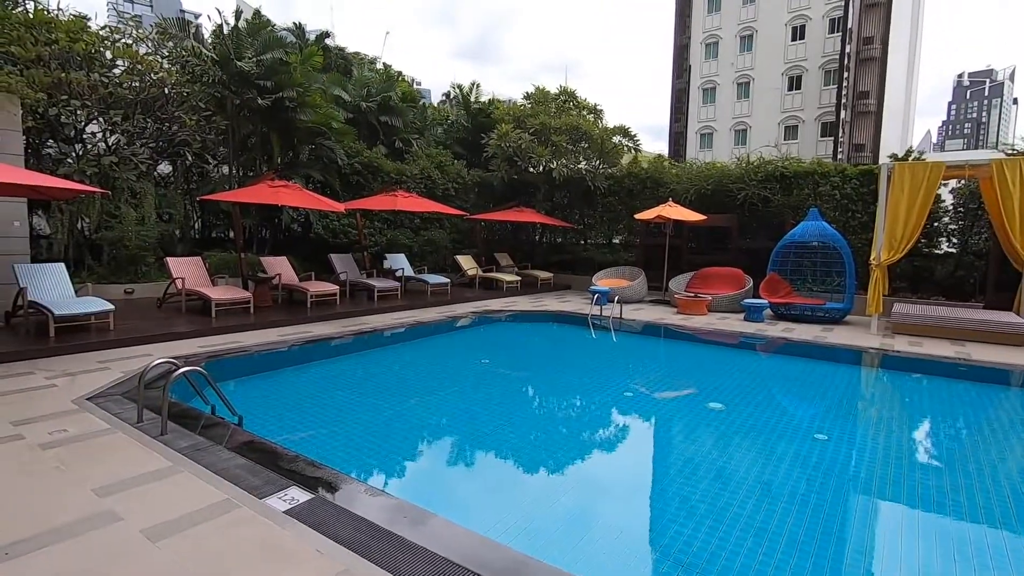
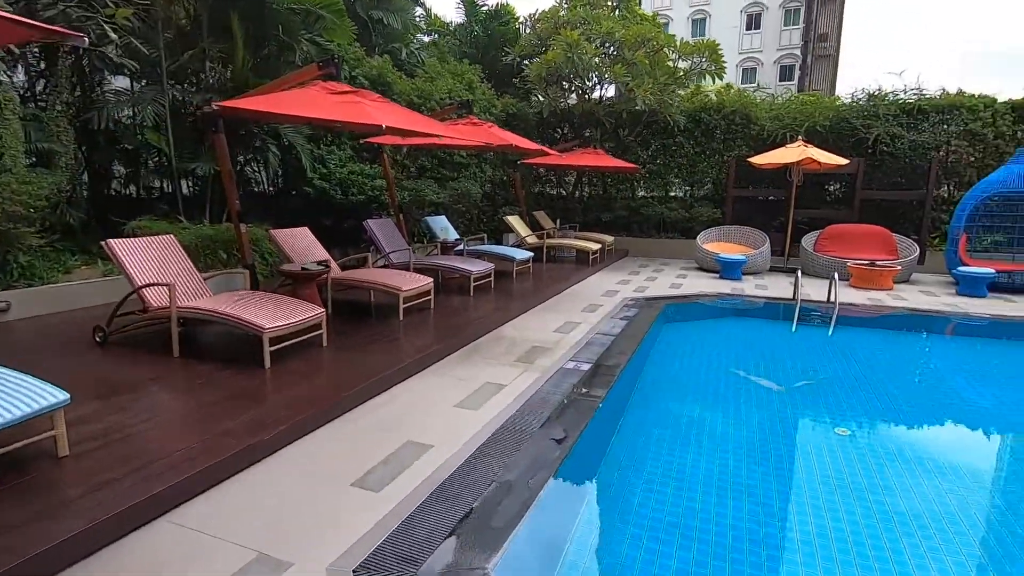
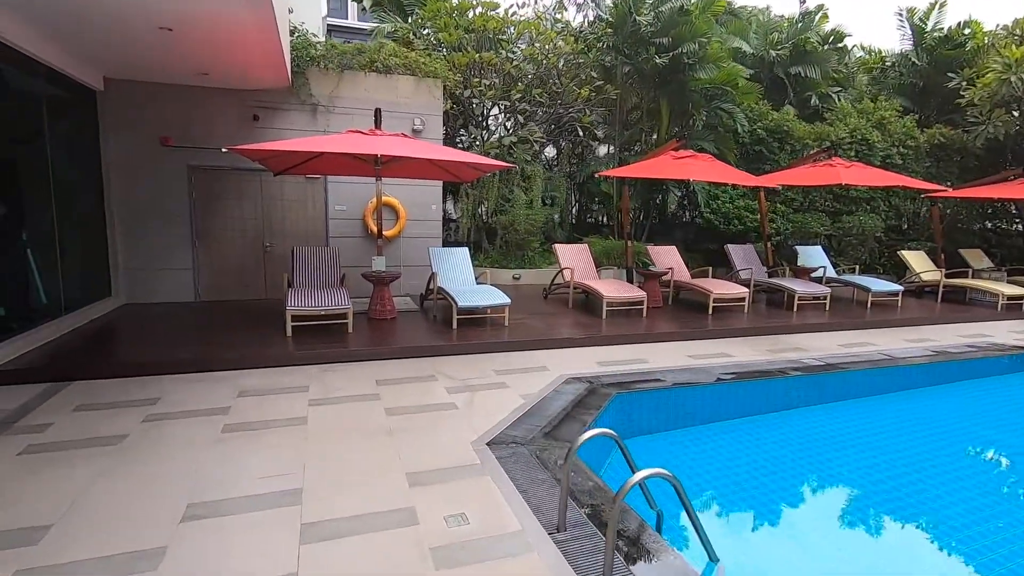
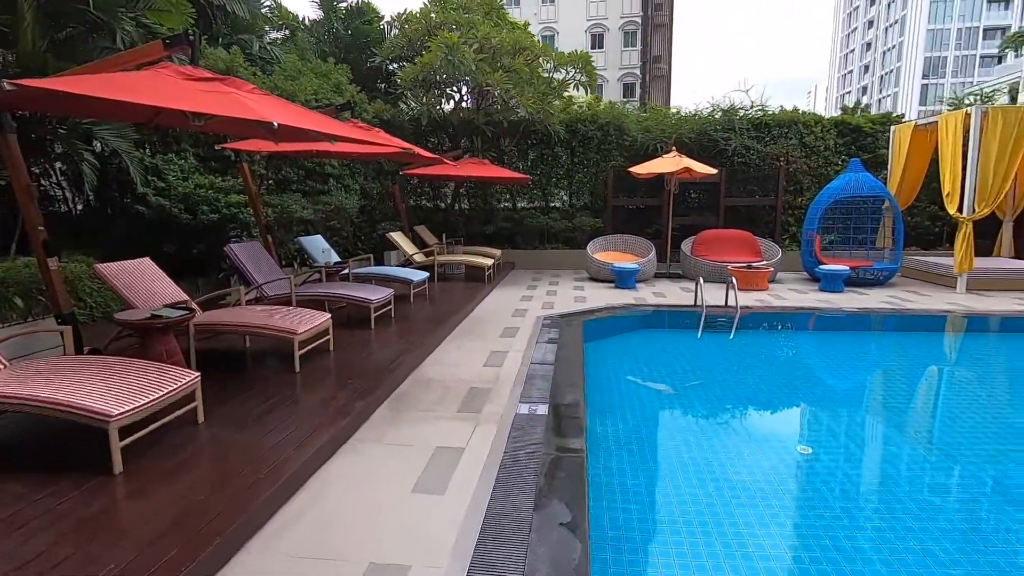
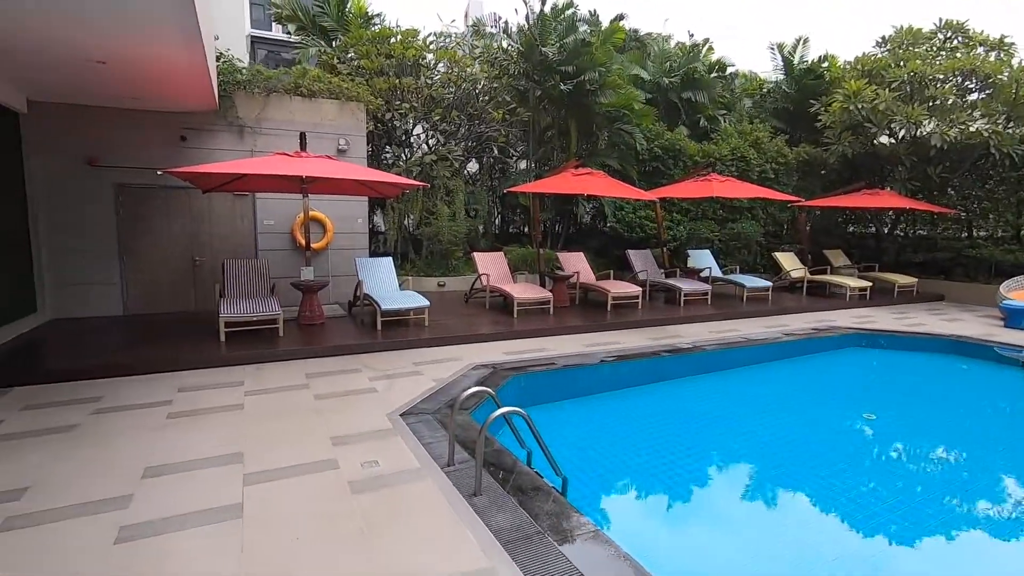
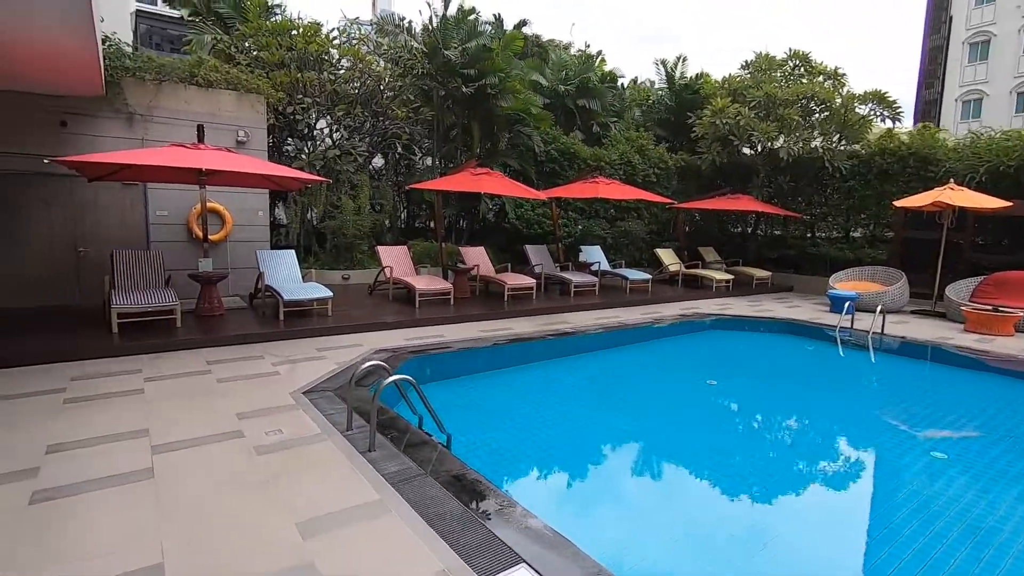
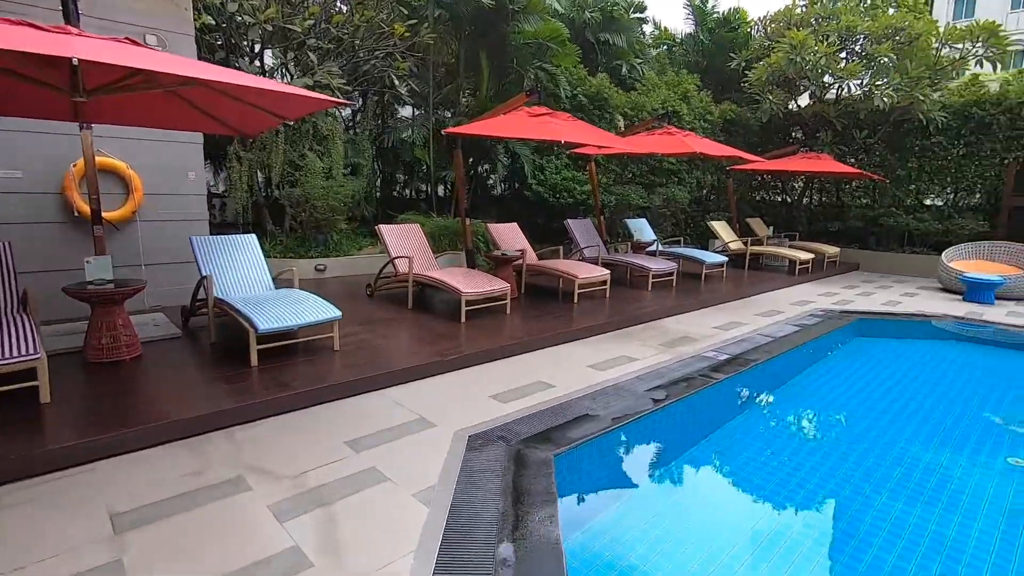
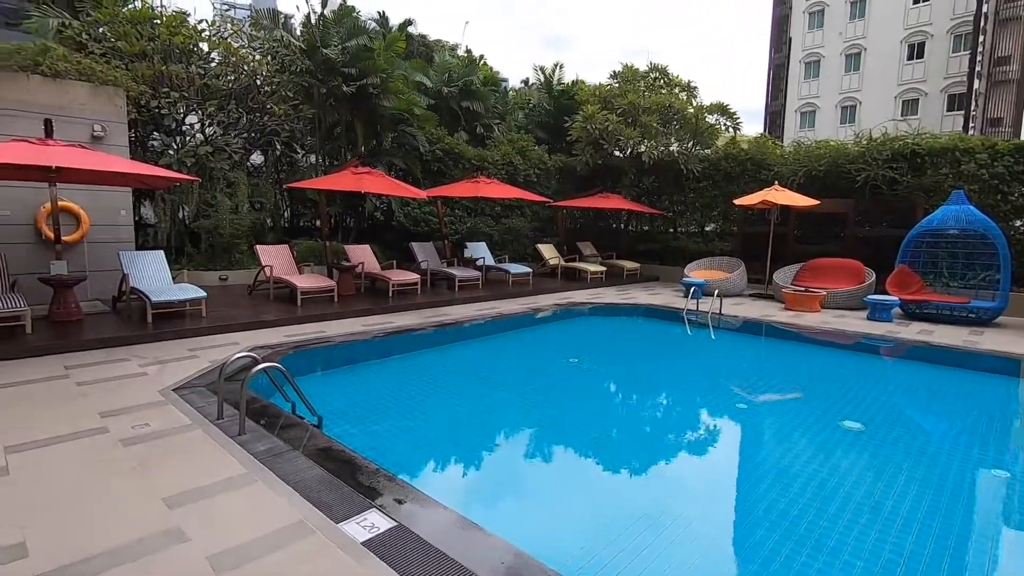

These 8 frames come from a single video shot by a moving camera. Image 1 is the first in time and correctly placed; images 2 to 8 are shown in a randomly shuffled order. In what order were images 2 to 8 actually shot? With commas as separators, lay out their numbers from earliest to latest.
8, 6, 5, 3, 7, 2, 4
